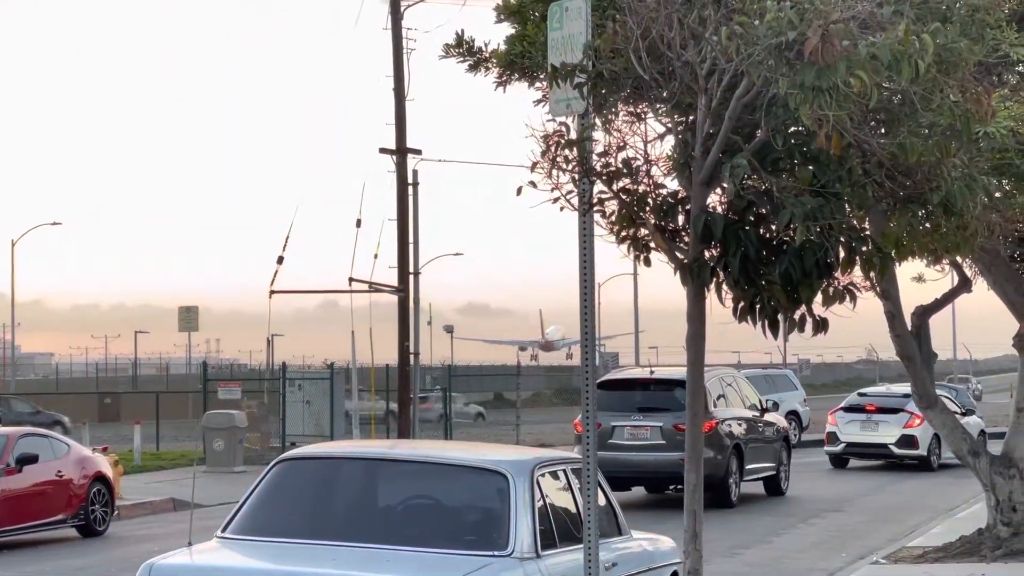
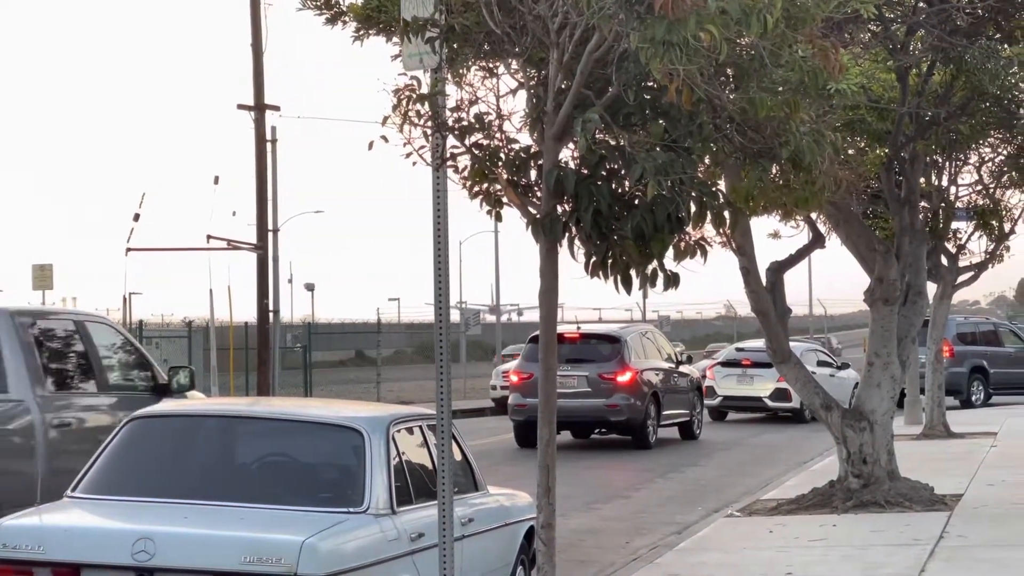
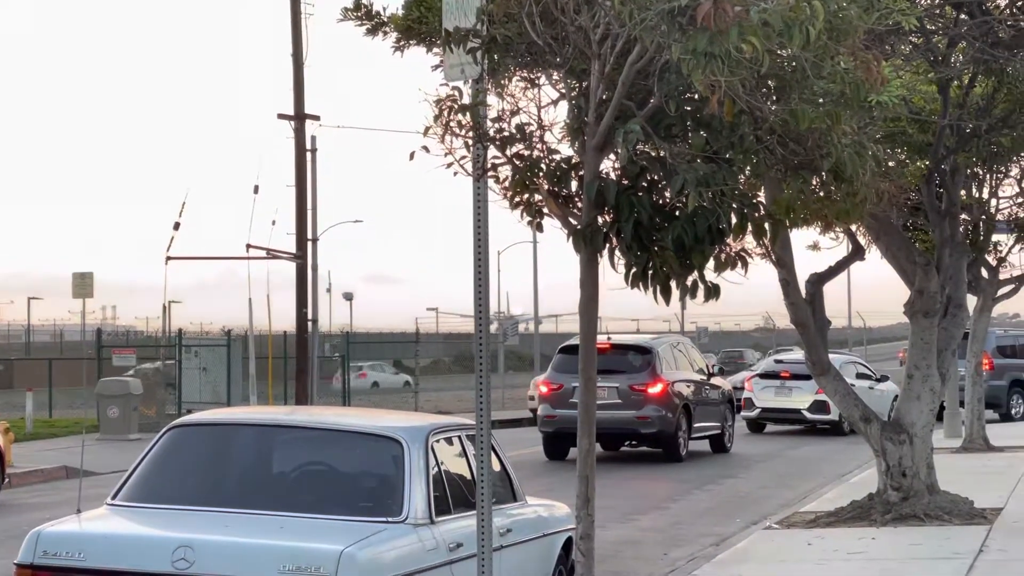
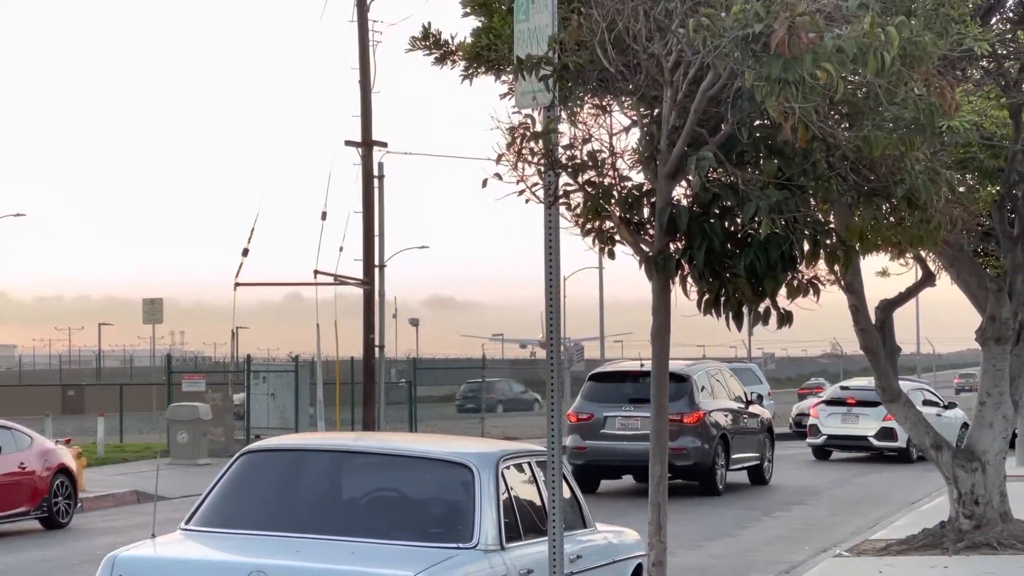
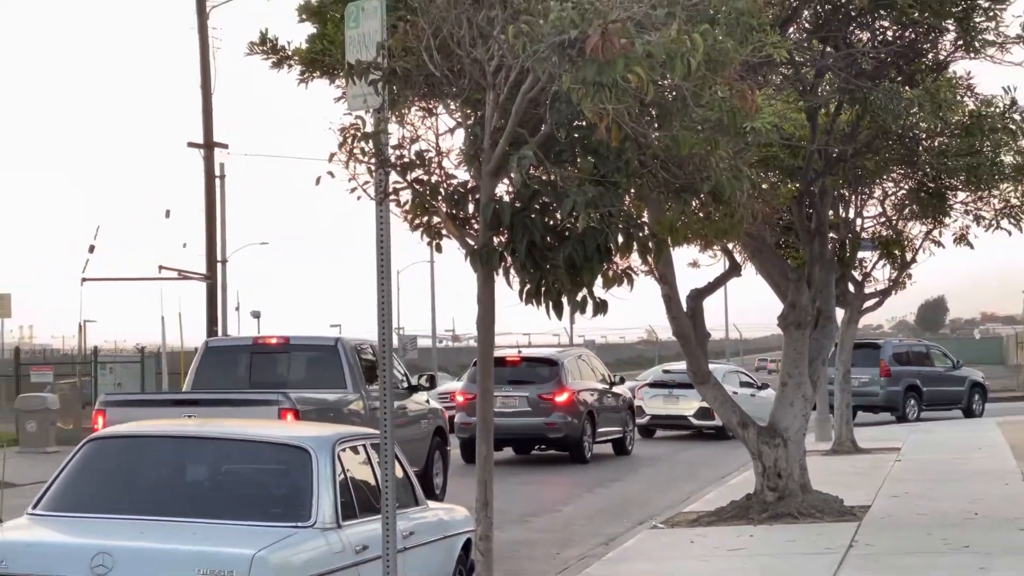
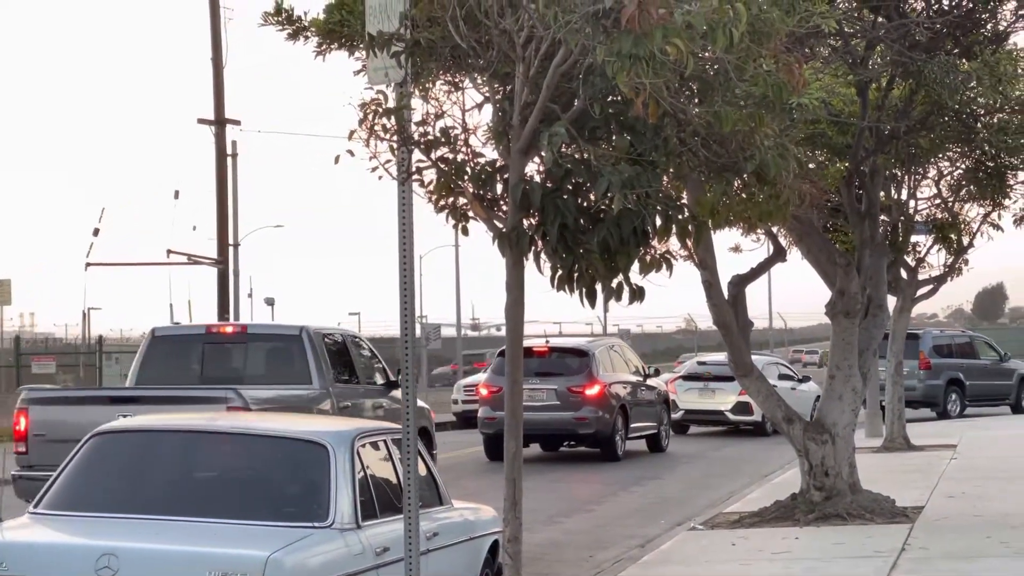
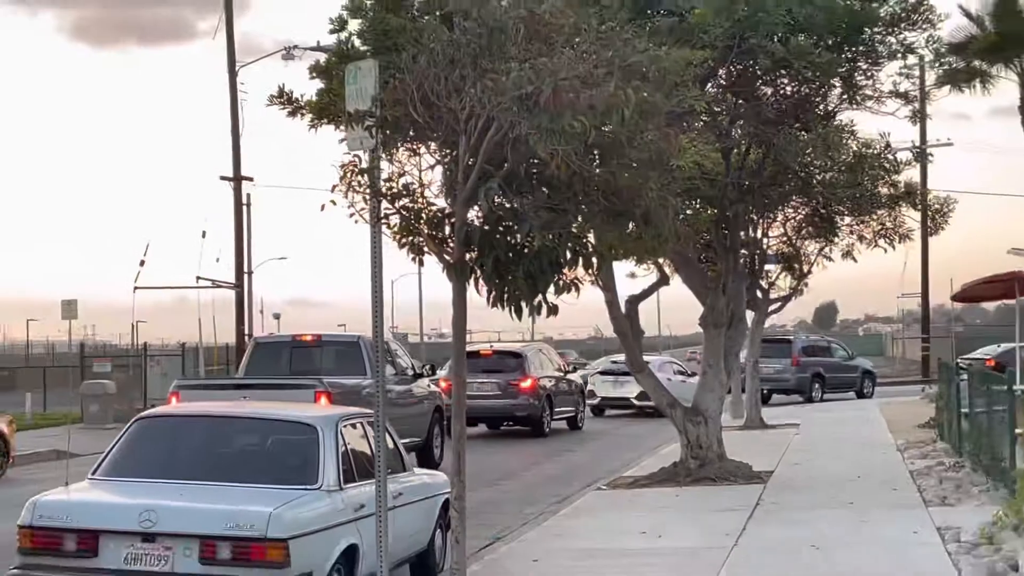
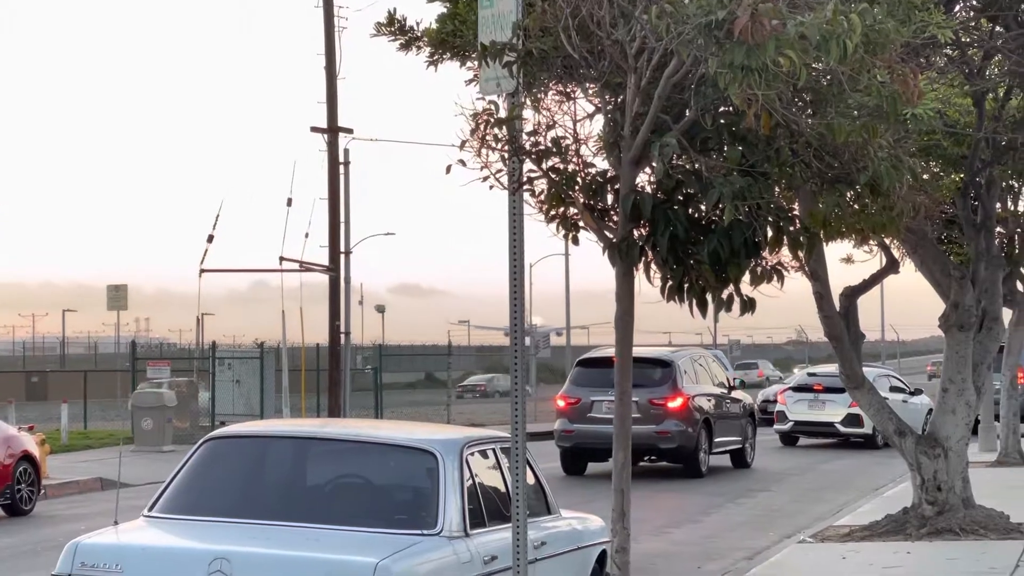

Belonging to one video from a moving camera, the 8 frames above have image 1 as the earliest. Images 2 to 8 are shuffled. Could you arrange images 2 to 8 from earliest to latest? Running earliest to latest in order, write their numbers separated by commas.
4, 8, 3, 2, 6, 5, 7
